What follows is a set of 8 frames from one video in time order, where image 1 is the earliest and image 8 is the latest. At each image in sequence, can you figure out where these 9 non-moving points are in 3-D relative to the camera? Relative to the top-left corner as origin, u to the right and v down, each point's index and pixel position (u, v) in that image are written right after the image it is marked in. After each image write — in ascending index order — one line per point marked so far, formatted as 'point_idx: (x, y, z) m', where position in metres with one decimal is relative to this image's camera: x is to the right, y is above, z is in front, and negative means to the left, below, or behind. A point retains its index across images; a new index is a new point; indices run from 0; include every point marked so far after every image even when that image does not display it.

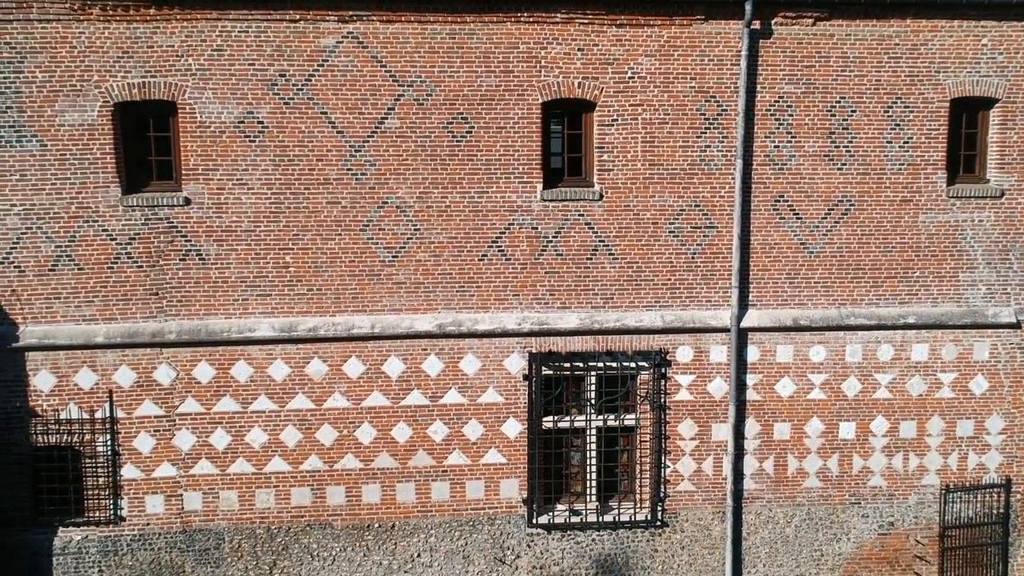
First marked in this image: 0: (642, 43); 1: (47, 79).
0: (+0.9, +1.6, +9.9) m
1: (-2.8, +1.3, +9.2) m
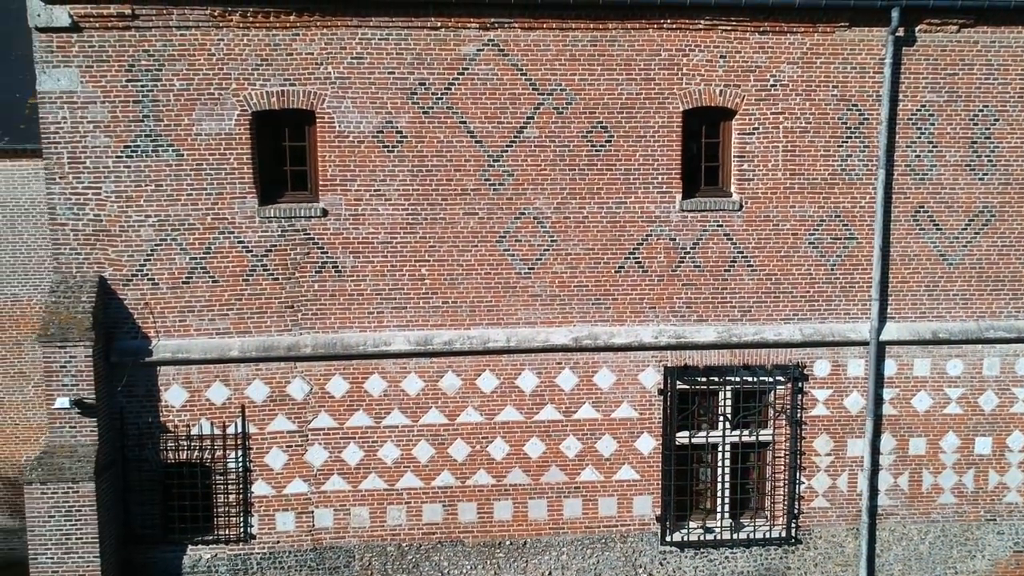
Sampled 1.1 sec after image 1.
0: (+1.8, +1.5, +9.6) m
1: (-2.0, +1.2, +8.9) m
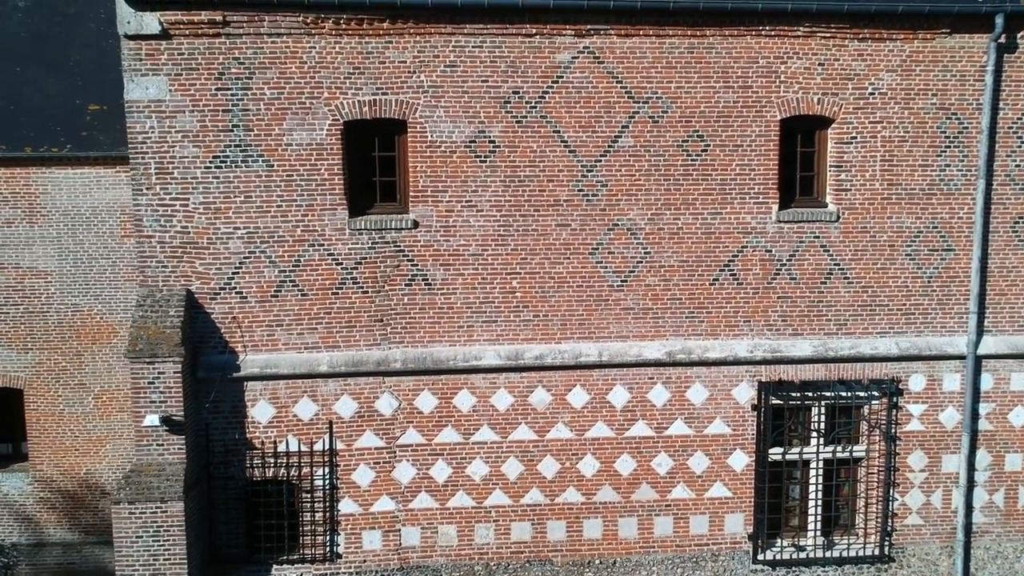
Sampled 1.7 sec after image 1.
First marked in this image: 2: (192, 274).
0: (+2.3, +1.4, +9.4) m
1: (-1.4, +1.1, +8.7) m
2: (-1.9, +0.1, +8.9) m
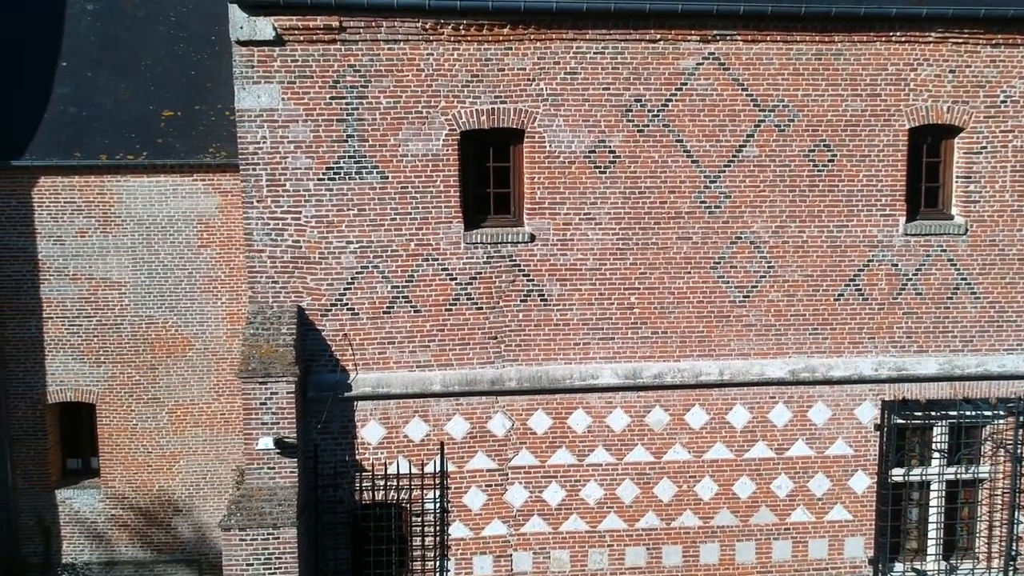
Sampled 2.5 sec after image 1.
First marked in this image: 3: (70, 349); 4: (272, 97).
0: (+3.0, +1.4, +9.0) m
1: (-0.7, +1.0, +8.4) m
2: (-1.2, 0.0, +8.5) m
3: (-3.6, -0.5, +12.1) m
4: (-1.3, +1.1, +8.2) m
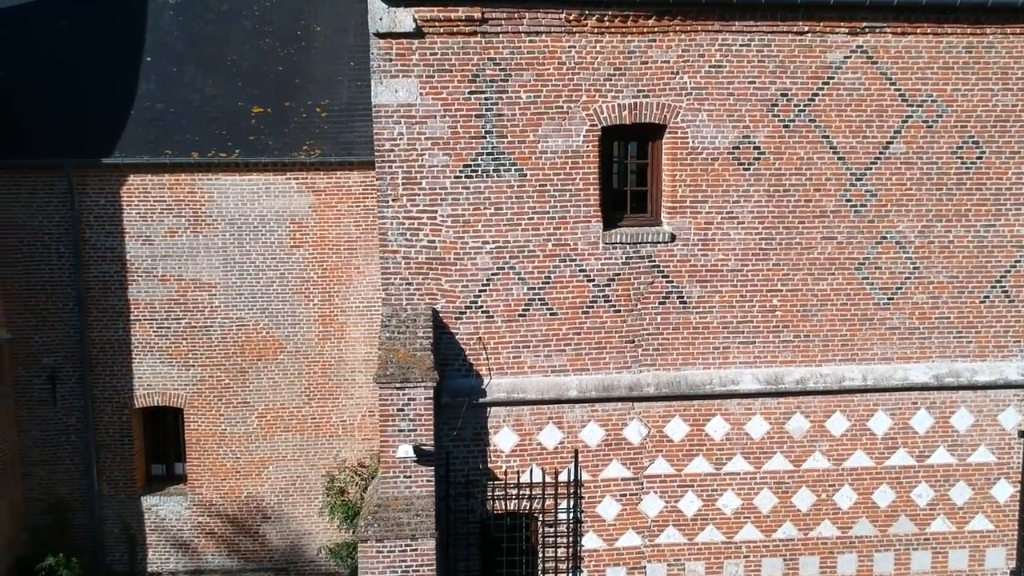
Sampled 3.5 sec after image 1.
0: (+3.8, +1.3, +8.7) m
1: (+0.1, +1.0, +8.0) m
2: (-0.4, 0.0, +8.2) m
3: (-2.8, -0.5, +11.8) m
4: (-0.5, +1.0, +7.9) m
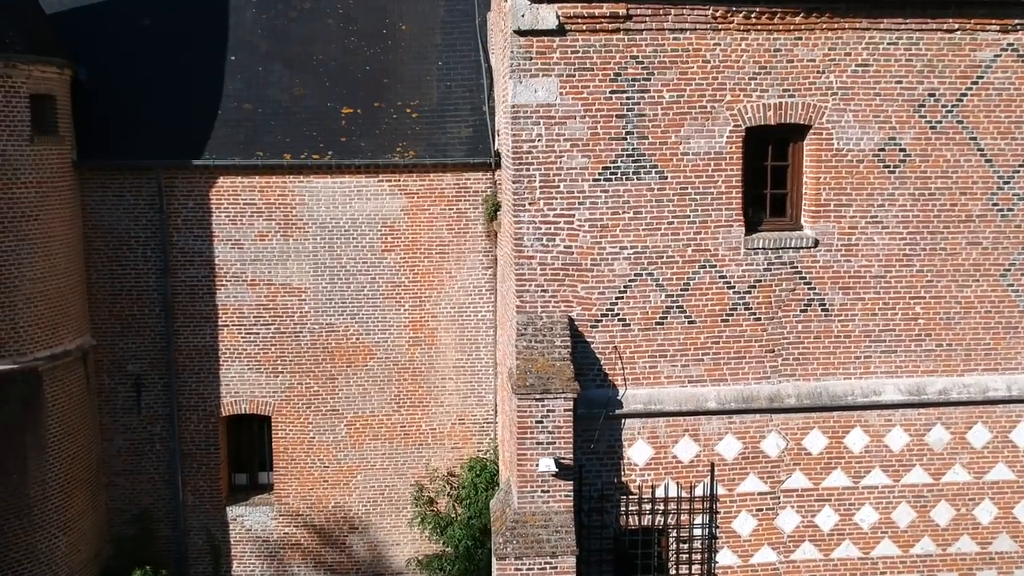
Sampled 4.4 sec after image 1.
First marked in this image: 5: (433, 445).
0: (+4.6, +1.3, +8.4) m
1: (+0.8, +1.0, +7.7) m
2: (+0.3, -0.1, +7.9) m
3: (-2.0, -0.5, +11.5) m
4: (+0.2, +1.0, +7.6) m
5: (-0.6, -1.2, +11.8) m
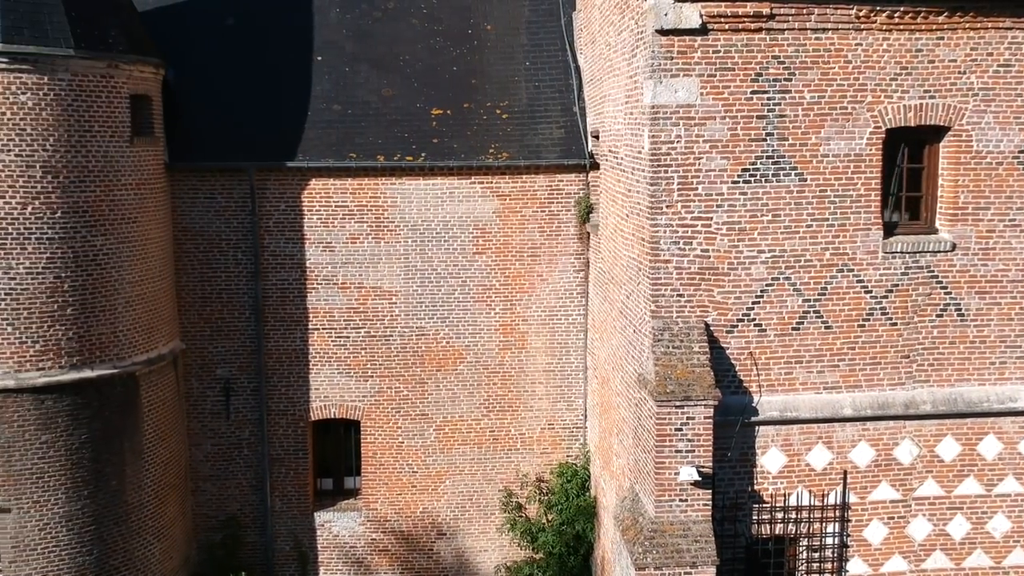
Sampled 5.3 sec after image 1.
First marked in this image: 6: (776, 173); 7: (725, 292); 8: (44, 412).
0: (+5.3, +1.3, +8.2) m
1: (+1.5, +1.0, +7.6) m
2: (+1.0, -0.1, +7.7) m
3: (-1.3, -0.6, +11.3) m
4: (+0.9, +1.0, +7.5) m
5: (+0.1, -1.3, +11.7) m
6: (+1.3, +0.6, +7.6) m
7: (+1.1, 0.0, +7.7) m
8: (-2.9, -0.8, +9.3) m
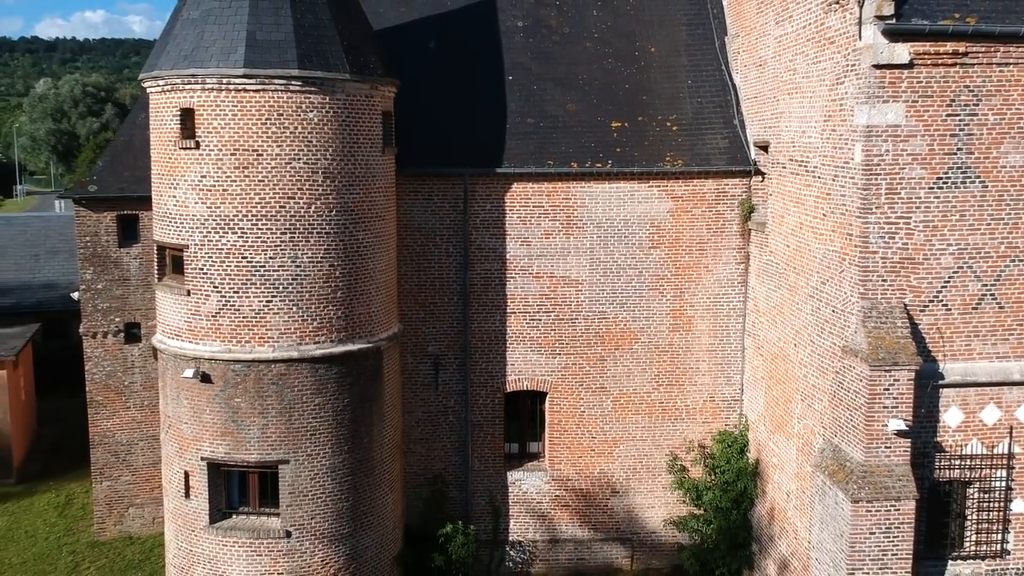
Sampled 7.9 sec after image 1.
0: (+6.8, +1.3, +9.9) m
1: (+3.0, +1.0, +9.3) m
2: (+2.5, 0.0, +9.5) m
3: (+0.2, -0.5, +13.0) m
4: (+2.4, +1.1, +9.2) m
5: (+1.6, -1.2, +13.4) m
6: (+2.8, +0.7, +9.4) m
7: (+2.6, +0.1, +9.5) m
8: (-1.4, -0.7, +11.0) m
